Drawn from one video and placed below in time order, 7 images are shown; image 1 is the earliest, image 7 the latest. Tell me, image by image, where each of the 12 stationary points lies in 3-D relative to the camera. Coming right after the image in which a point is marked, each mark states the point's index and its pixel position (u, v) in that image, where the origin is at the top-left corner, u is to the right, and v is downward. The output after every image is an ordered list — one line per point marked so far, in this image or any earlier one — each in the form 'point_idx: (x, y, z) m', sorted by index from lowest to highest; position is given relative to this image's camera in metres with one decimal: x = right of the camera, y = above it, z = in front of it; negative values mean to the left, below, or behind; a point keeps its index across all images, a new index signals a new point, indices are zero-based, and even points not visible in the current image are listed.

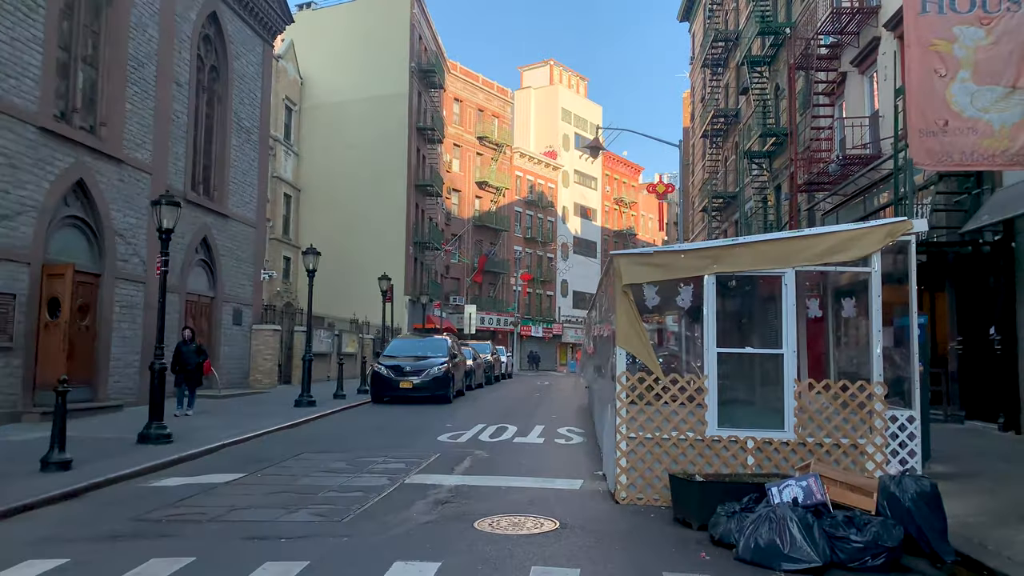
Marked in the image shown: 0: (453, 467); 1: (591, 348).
0: (-0.7, -2.2, +9.7) m
1: (+1.5, -1.1, +14.7) m
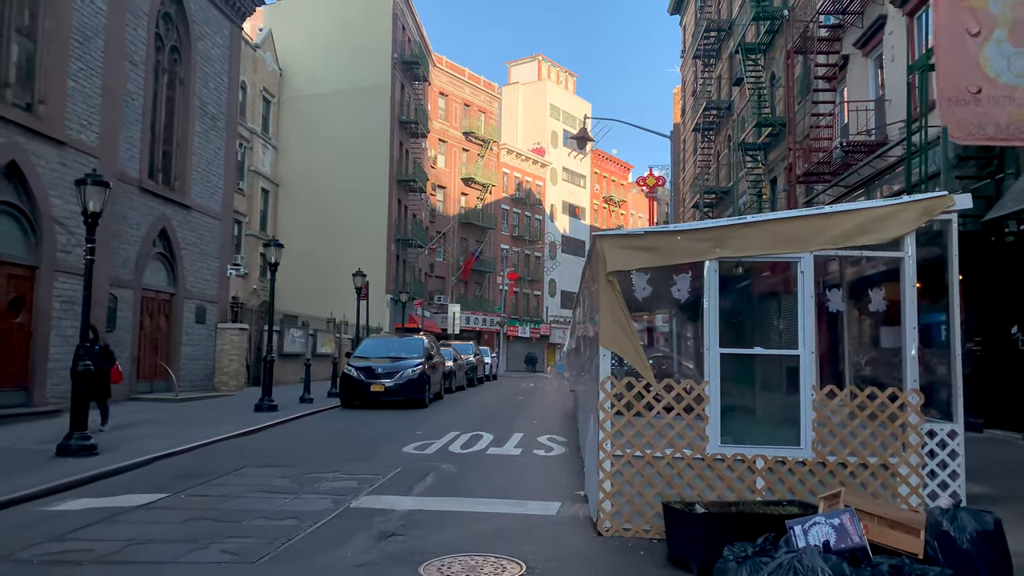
0: (-1.0, -2.1, +8.4) m
1: (+1.1, -1.0, +13.5) m
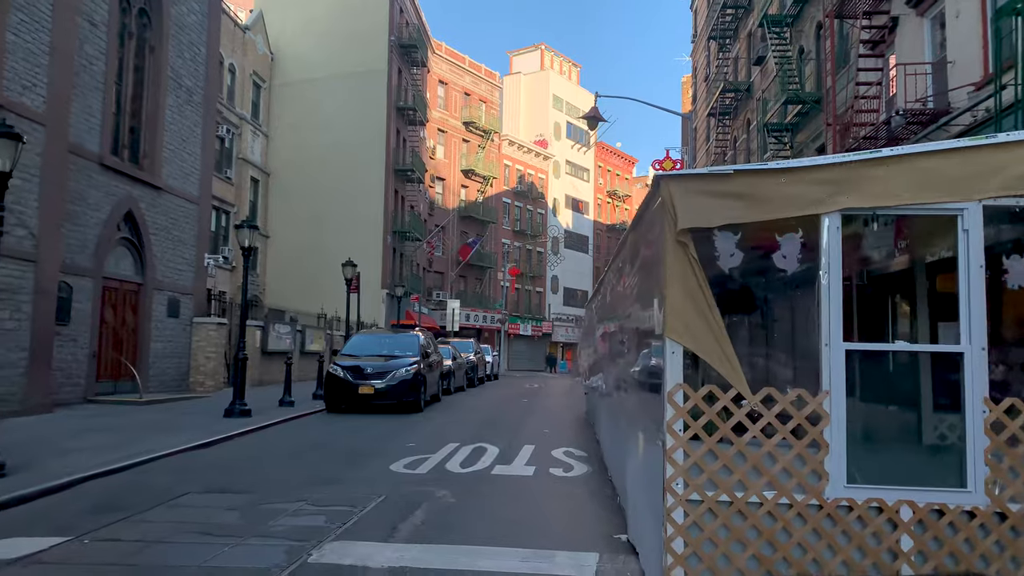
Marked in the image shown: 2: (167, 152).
0: (-0.9, -1.9, +6.4) m
1: (+1.3, -0.8, +11.5) m
2: (-8.2, +3.2, +19.1) m
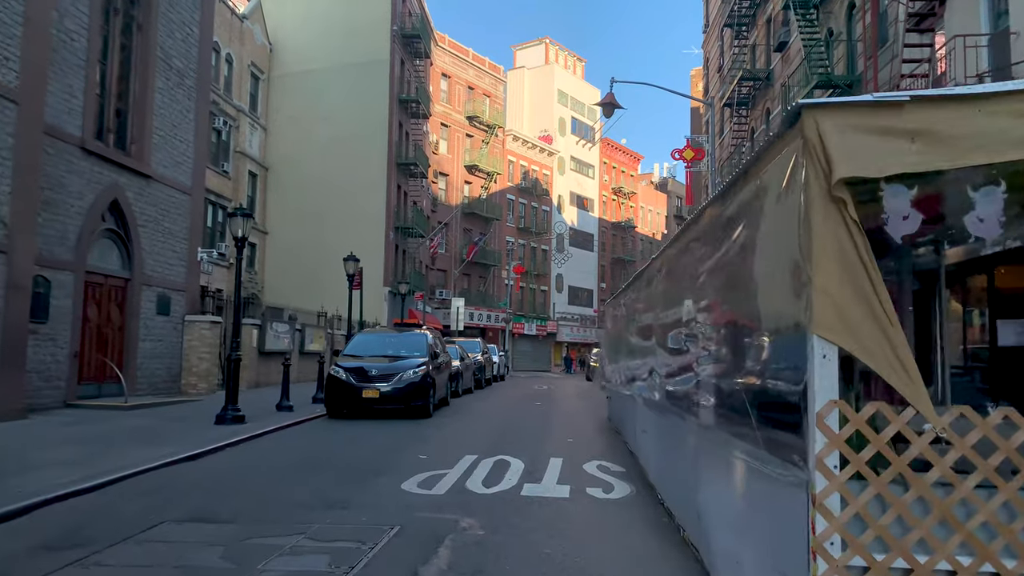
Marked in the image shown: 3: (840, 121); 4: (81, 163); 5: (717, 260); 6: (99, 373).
0: (-0.6, -1.8, +5.2) m
1: (+1.6, -0.7, +10.2) m
2: (-7.9, +3.3, +17.8) m
3: (+1.3, +0.6, +3.1) m
4: (-8.1, +2.3, +15.0) m
5: (+1.3, +0.2, +5.0) m
6: (-8.2, -1.7, +15.9) m
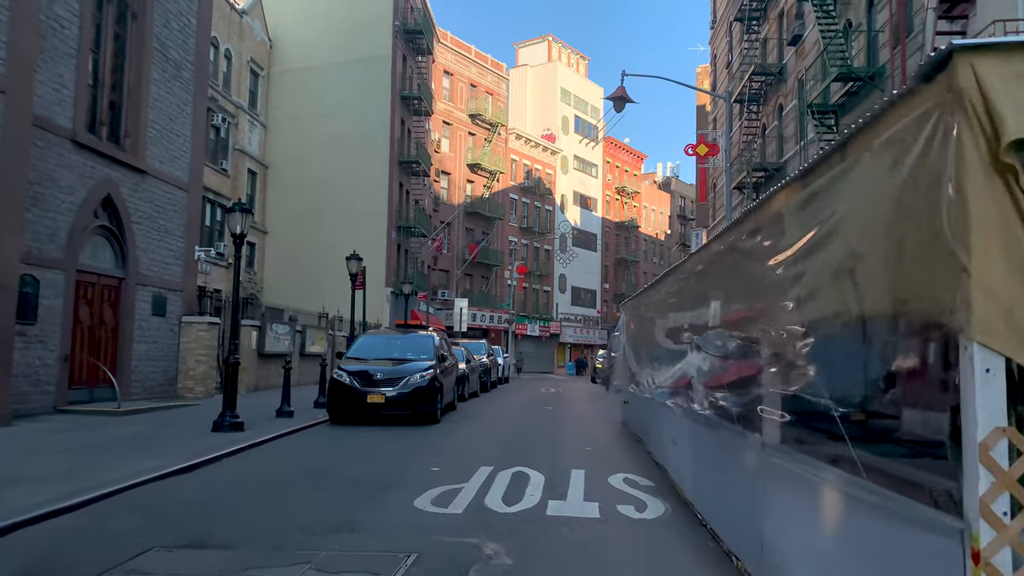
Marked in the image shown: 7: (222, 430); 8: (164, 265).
0: (-0.4, -1.8, +4.5) m
1: (+1.8, -0.7, +9.5) m
2: (-7.7, +3.3, +17.1) m
3: (+1.5, +0.7, +2.4) m
4: (-7.9, +2.4, +14.4) m
5: (+1.5, +0.2, +4.4) m
6: (-8.0, -1.7, +15.2) m
7: (-4.4, -2.2, +12.2) m
8: (-7.7, +0.5, +17.7) m
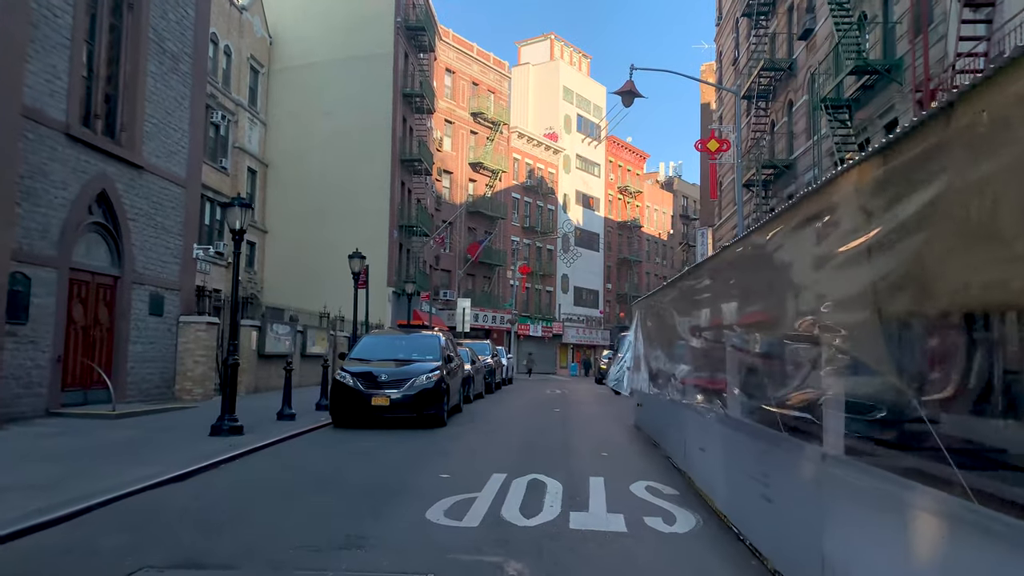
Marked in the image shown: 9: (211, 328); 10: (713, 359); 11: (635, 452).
0: (-0.2, -1.7, +4.0) m
1: (+1.9, -0.7, +9.0) m
2: (-7.5, +3.3, +16.6) m
3: (+1.6, +0.7, +1.9) m
4: (-7.7, +2.4, +13.9) m
5: (+1.7, +0.2, +3.9) m
6: (-7.8, -1.6, +14.7) m
7: (-4.2, -2.1, +11.7) m
8: (-7.5, +0.5, +17.2) m
9: (-6.7, -0.9, +17.9) m
10: (+1.9, -0.7, +7.8) m
11: (+1.7, -2.2, +10.9) m
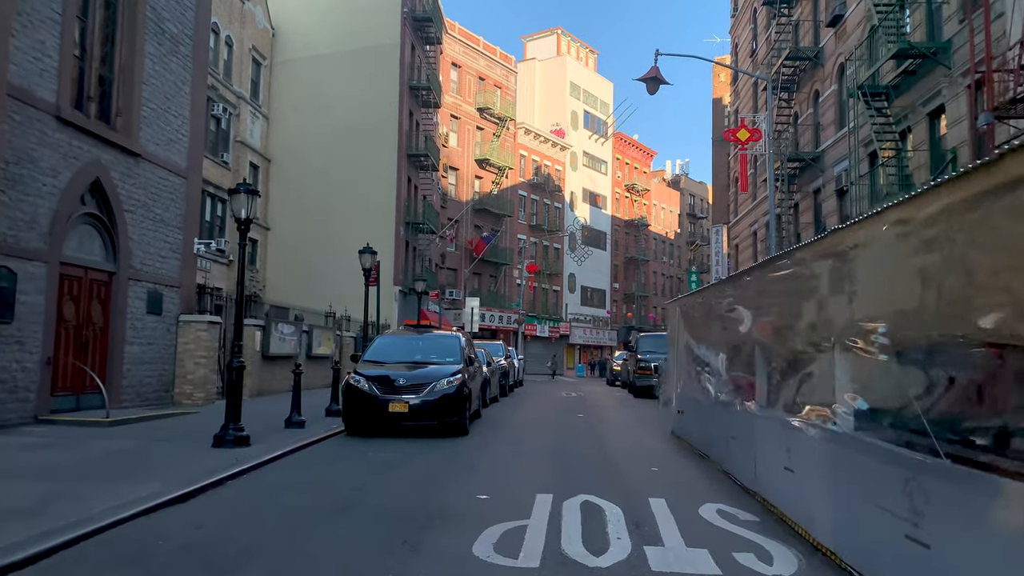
0: (+0.2, -1.7, +2.9) m
1: (+2.4, -0.6, +7.9) m
2: (-7.1, +3.4, +15.6) m
3: (+2.1, +0.8, +0.8) m
4: (-7.3, +2.4, +12.8) m
5: (+2.1, +0.3, +2.8) m
6: (-7.4, -1.6, +13.6) m
7: (-3.8, -2.1, +10.6) m
8: (-7.1, +0.6, +16.1) m
9: (-6.3, -0.8, +16.8) m
10: (+2.4, -0.6, +6.7) m
11: (+2.1, -2.2, +9.8) m
